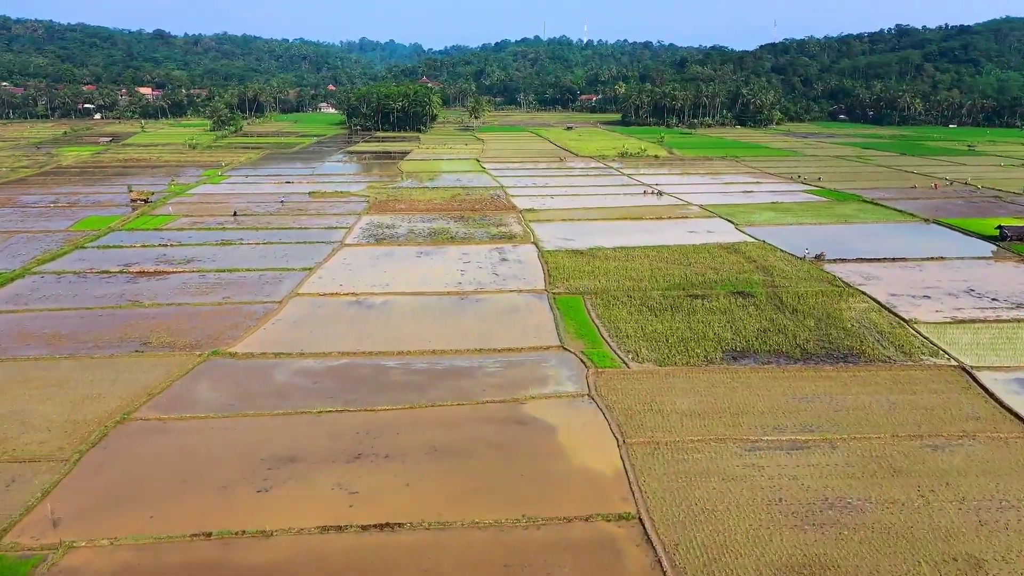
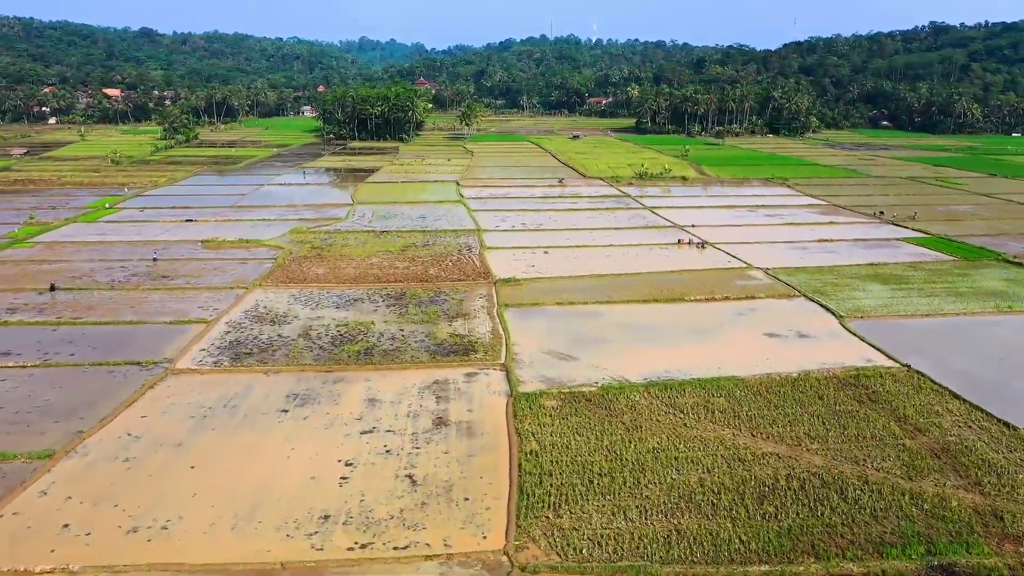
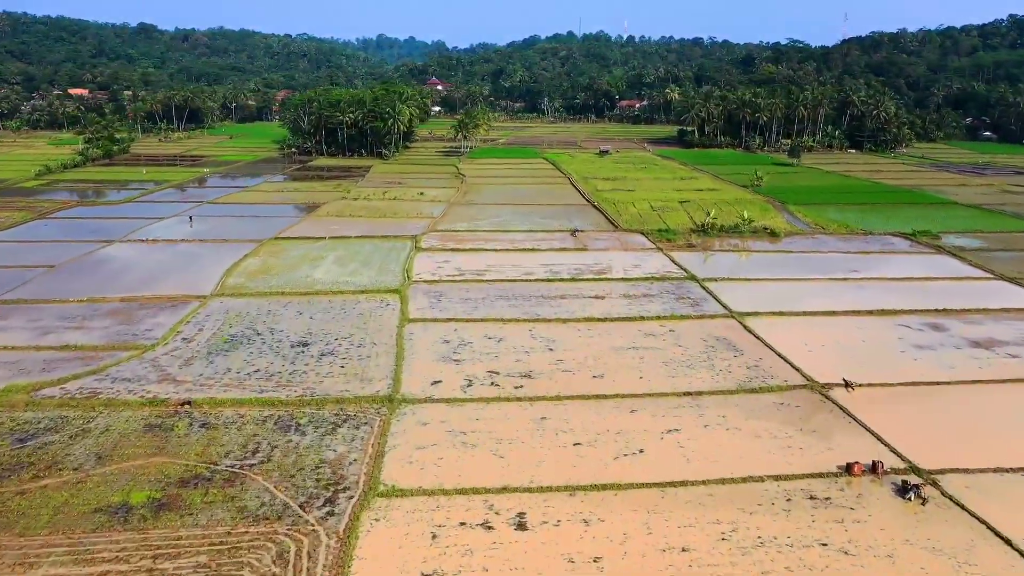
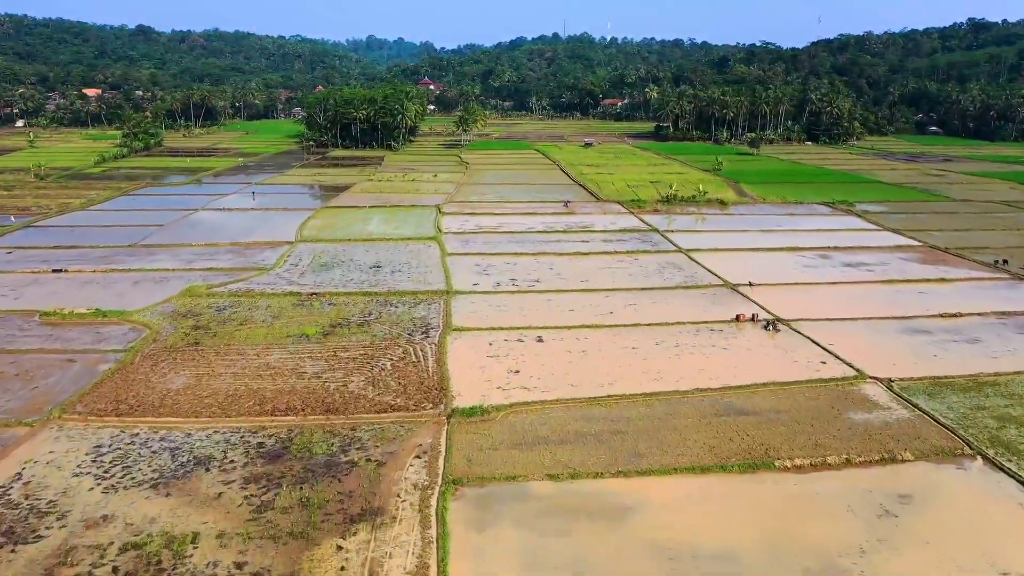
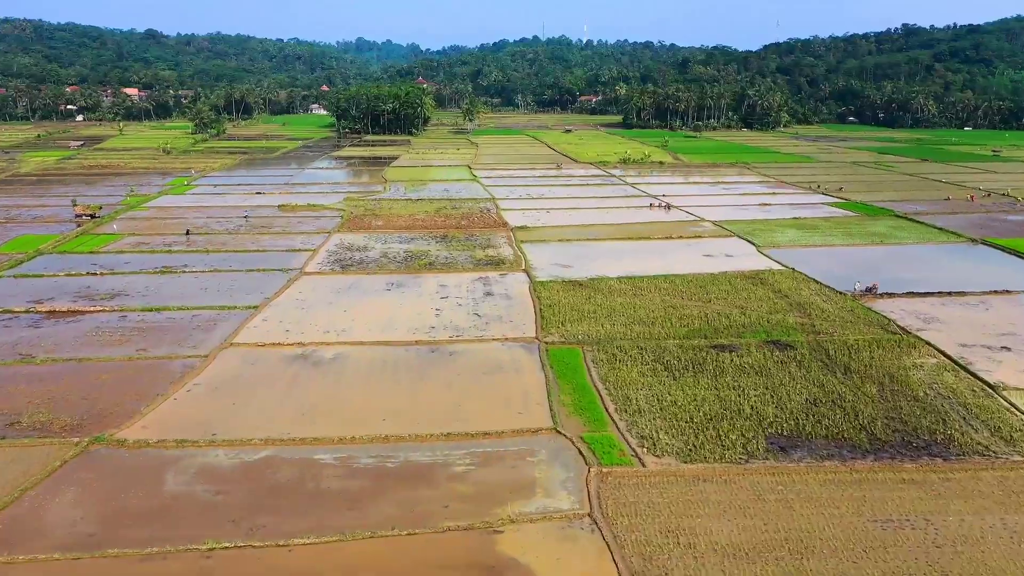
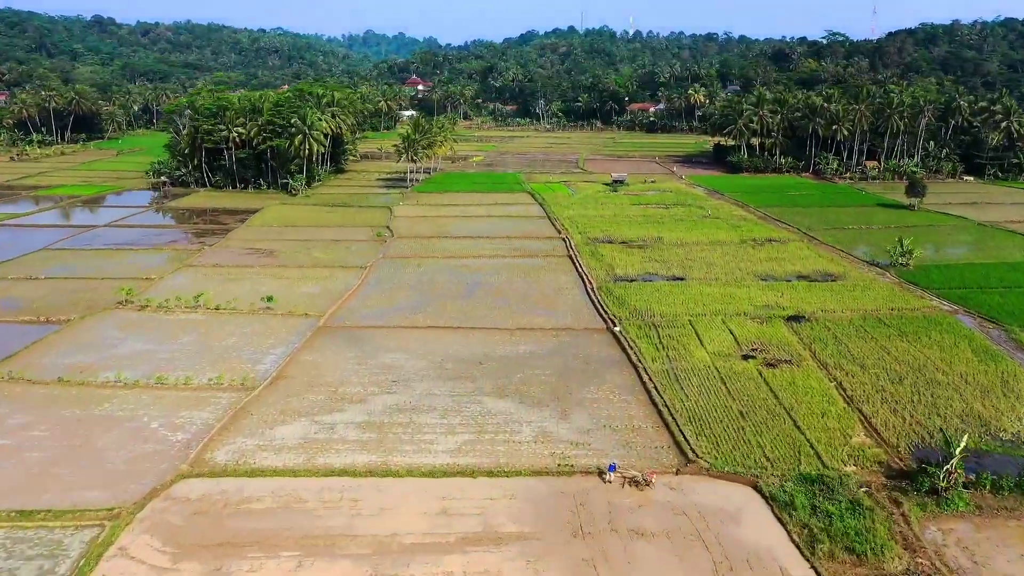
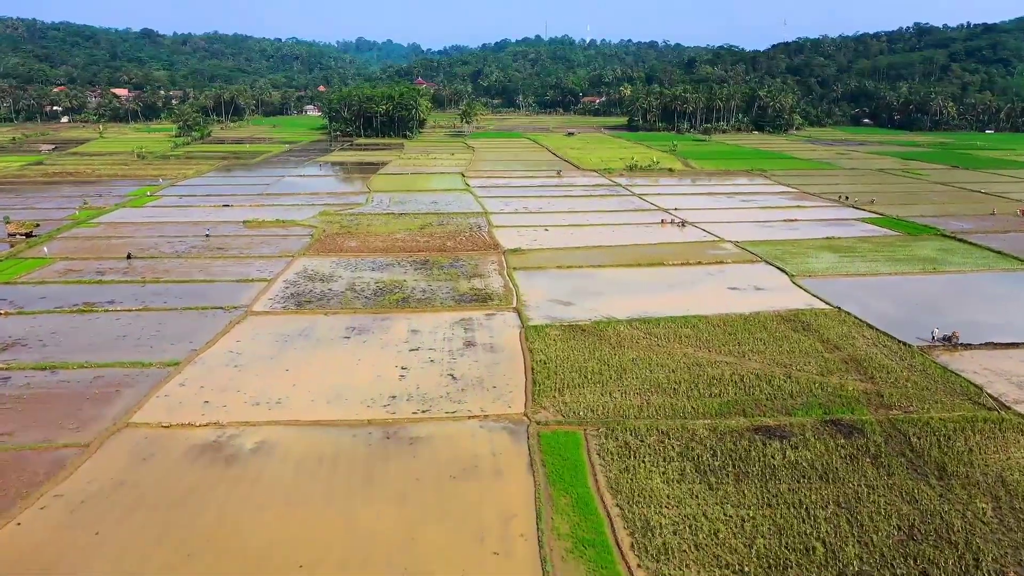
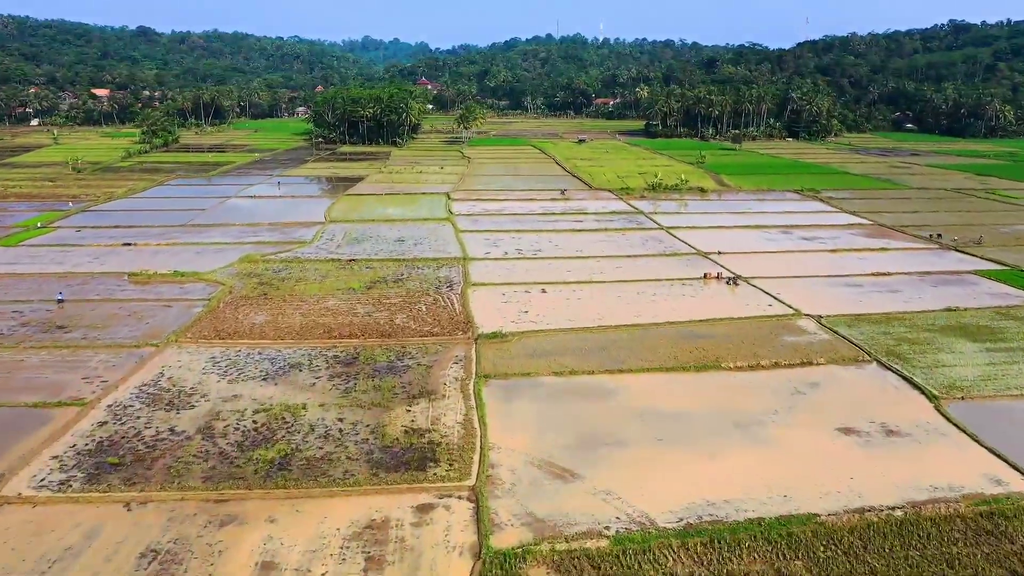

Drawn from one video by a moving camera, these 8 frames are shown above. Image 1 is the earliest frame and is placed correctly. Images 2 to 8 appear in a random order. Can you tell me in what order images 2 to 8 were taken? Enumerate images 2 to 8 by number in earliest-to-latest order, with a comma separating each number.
5, 7, 2, 8, 4, 3, 6
